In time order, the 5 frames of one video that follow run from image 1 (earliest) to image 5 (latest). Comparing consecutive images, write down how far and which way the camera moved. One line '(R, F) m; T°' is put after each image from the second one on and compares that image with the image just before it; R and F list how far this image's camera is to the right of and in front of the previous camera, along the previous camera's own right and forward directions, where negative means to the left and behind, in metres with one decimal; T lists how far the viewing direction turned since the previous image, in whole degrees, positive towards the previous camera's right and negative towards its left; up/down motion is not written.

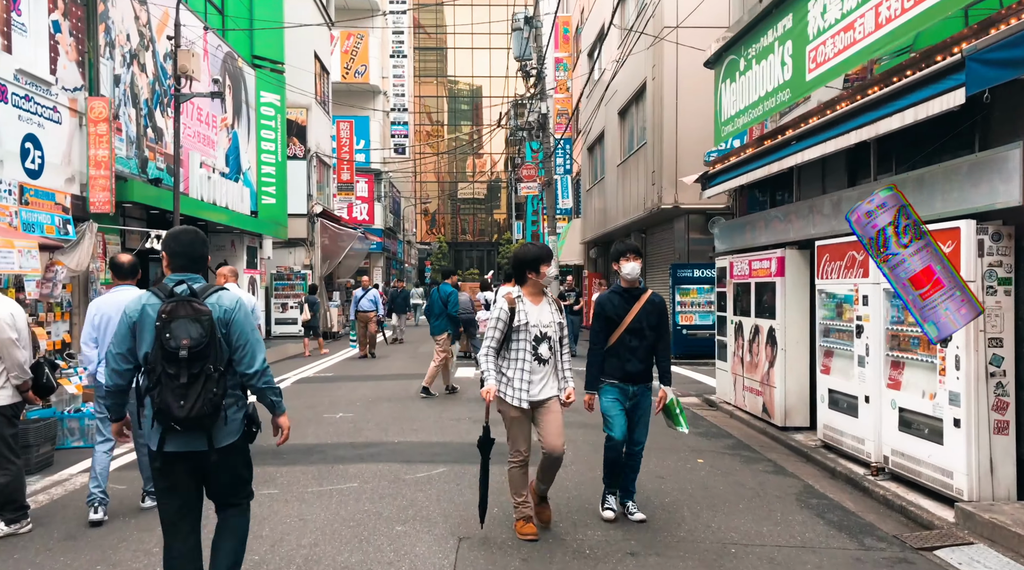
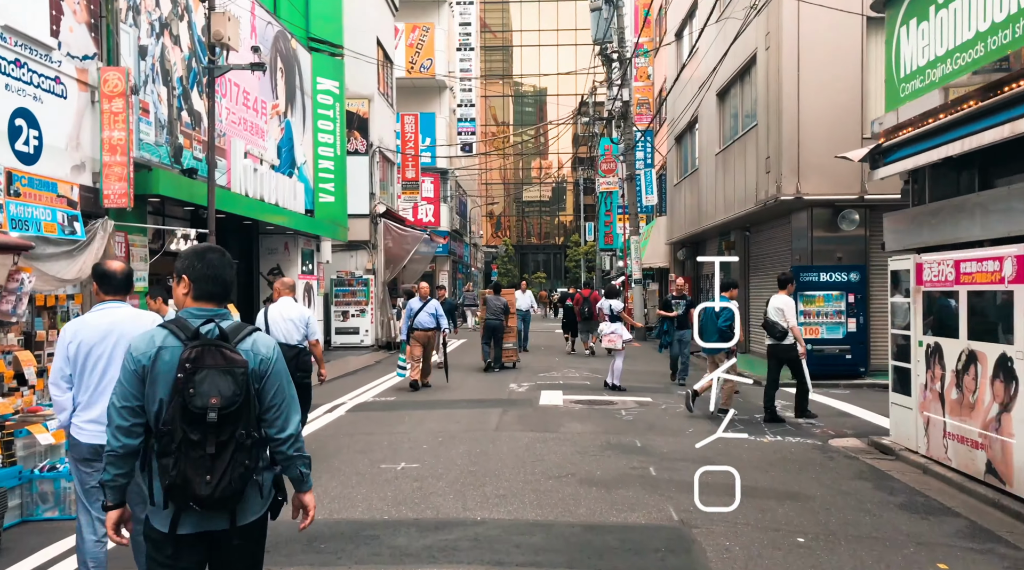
(-0.5, +2.4) m; -4°
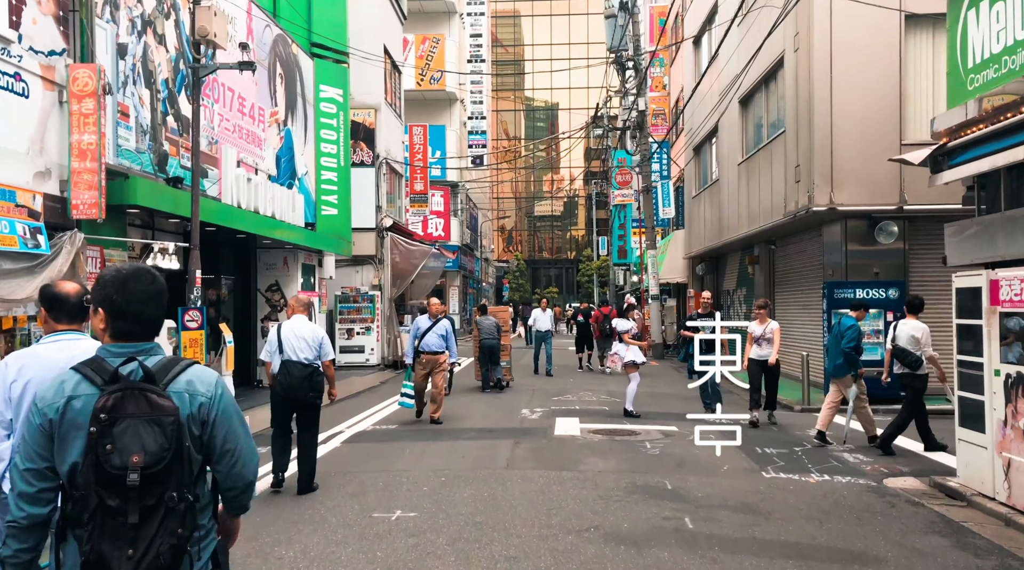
(0.0, +1.0) m; -1°
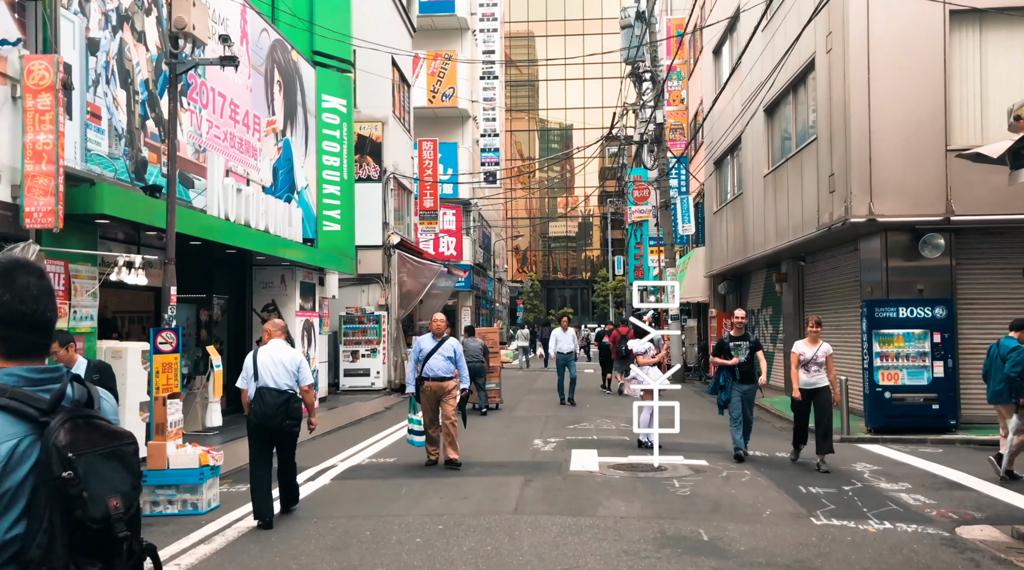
(+0.1, +1.1) m; -1°
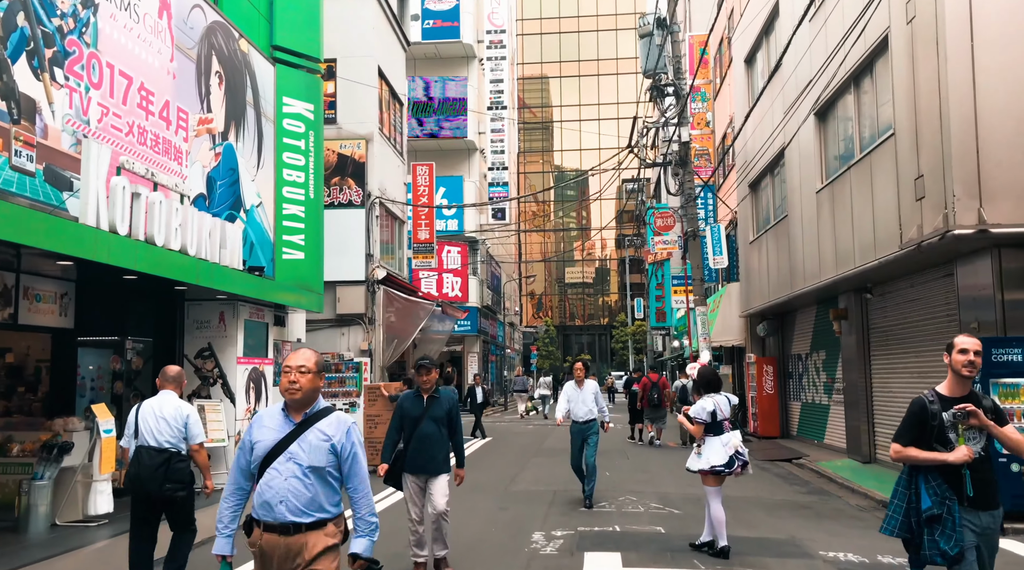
(+0.3, +3.1) m; -1°
